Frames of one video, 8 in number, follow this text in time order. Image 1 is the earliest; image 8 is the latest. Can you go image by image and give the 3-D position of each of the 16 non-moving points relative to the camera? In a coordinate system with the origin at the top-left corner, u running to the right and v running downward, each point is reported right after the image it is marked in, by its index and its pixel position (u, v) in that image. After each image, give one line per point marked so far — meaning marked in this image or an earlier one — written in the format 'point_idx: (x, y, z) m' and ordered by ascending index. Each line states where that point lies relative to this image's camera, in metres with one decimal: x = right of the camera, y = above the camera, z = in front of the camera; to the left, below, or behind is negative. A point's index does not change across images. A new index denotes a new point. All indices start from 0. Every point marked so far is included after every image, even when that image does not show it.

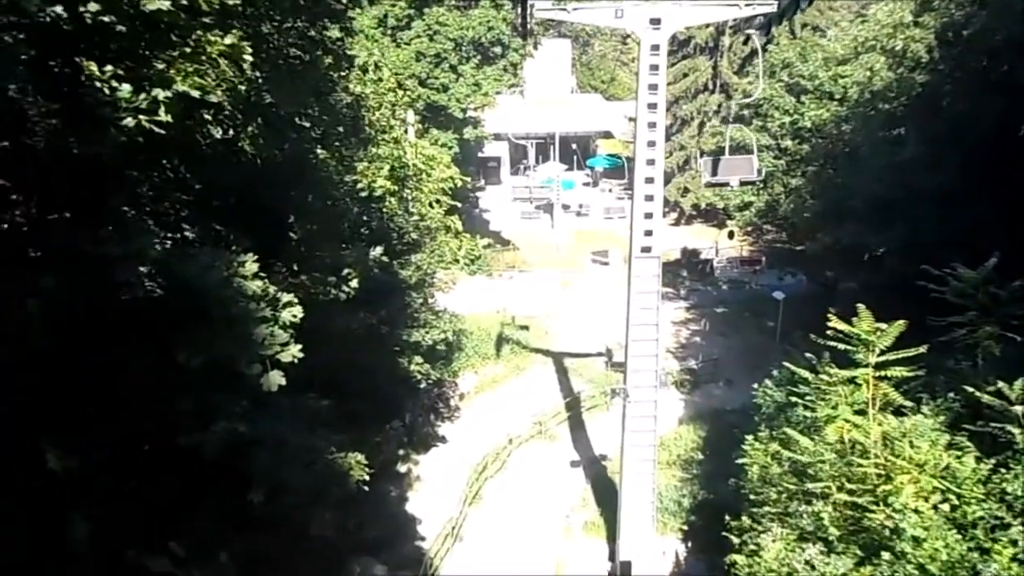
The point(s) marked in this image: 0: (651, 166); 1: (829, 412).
0: (+2.1, +1.8, +11.0) m
1: (+4.1, -1.6, +9.7) m
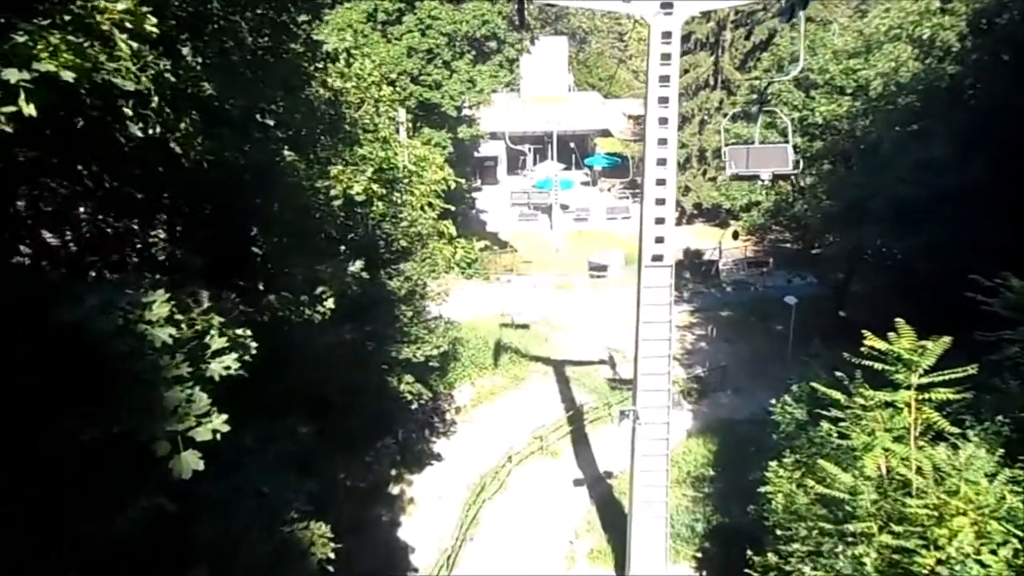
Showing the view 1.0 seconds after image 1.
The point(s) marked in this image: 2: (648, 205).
0: (+2.0, +1.6, +10.0) m
1: (+4.1, -1.8, +8.7) m
2: (+1.8, +1.1, +10.1) m
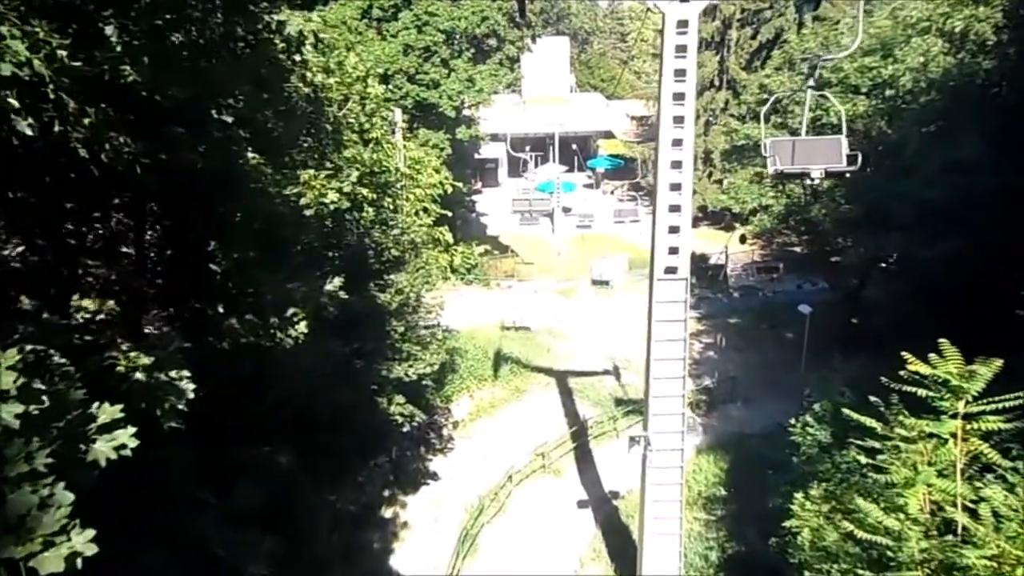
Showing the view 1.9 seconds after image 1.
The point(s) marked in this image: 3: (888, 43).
0: (+2.0, +1.4, +9.1) m
1: (+4.1, -1.9, +7.7) m
2: (+1.8, +0.9, +9.2) m
3: (+10.0, +6.5, +20.0) m
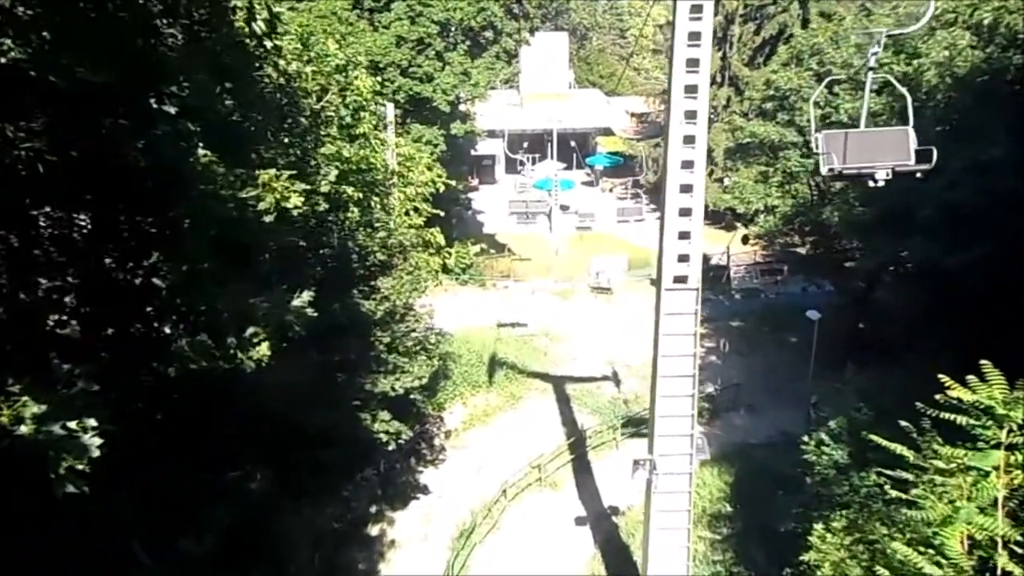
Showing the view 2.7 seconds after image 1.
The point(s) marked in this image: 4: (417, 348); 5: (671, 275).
0: (+2.0, +1.3, +8.3) m
1: (+4.0, -2.1, +7.0) m
2: (+1.8, +0.8, +8.4) m
3: (+9.9, +6.4, +19.2) m
4: (-1.6, -1.0, +12.6) m
5: (+1.8, +0.2, +8.6) m
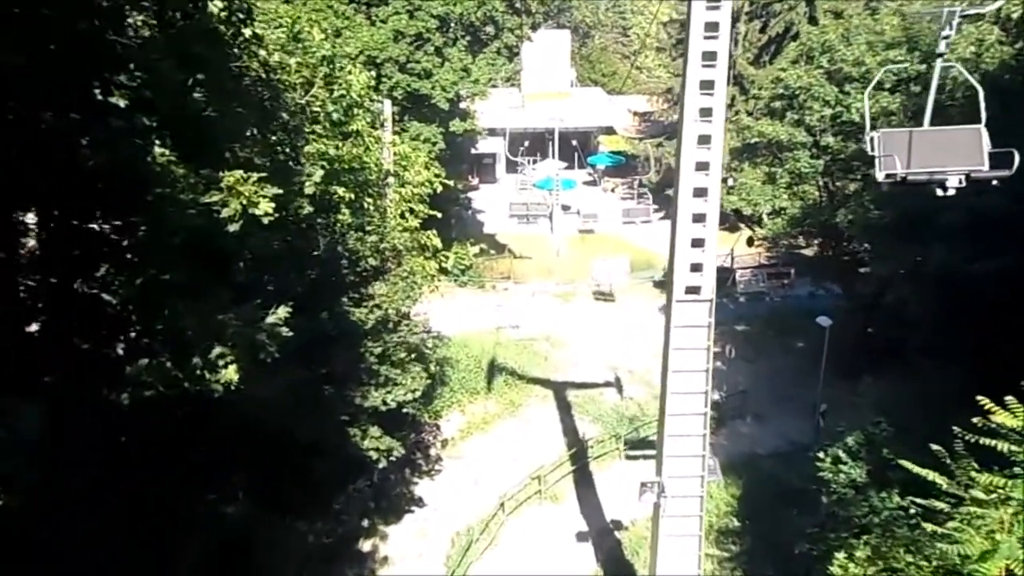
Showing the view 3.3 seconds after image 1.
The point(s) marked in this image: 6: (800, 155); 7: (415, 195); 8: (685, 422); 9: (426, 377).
0: (+2.0, +1.2, +7.7) m
1: (+4.0, -2.2, +6.3) m
2: (+1.8, +0.7, +7.8) m
3: (+10.0, +6.3, +18.6) m
4: (-1.6, -1.1, +12.0) m
5: (+1.8, 0.0, +8.0) m
6: (+7.7, +3.5, +20.0) m
7: (-1.8, +1.8, +14.1) m
8: (+1.9, -1.5, +8.3) m
9: (-1.4, -1.4, +11.9) m
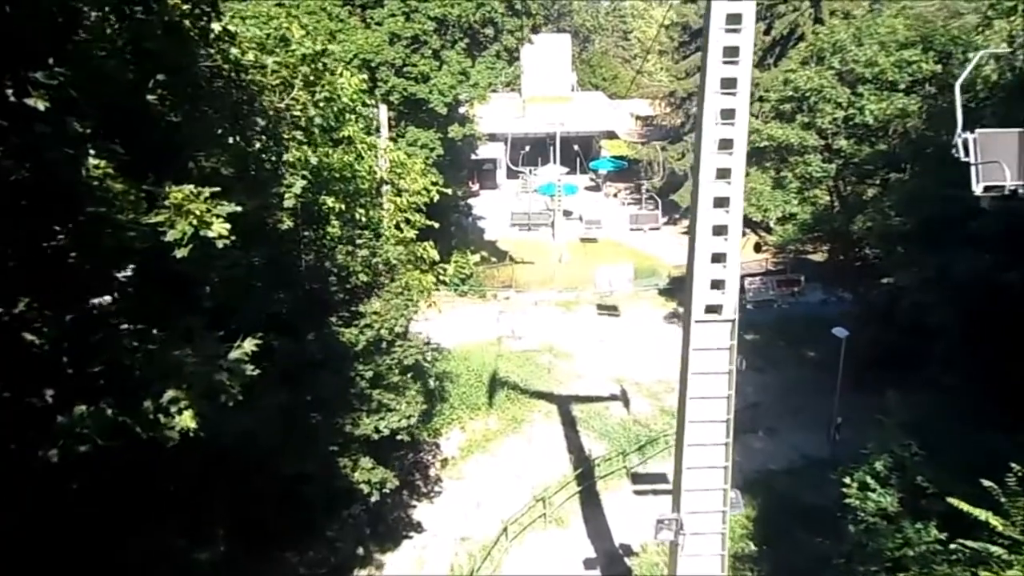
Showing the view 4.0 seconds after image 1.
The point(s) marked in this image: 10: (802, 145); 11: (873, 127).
0: (+2.0, +1.0, +7.0) m
1: (+4.0, -2.4, +5.6) m
2: (+1.8, +0.5, +7.1) m
3: (+10.0, +6.1, +17.9) m
4: (-1.6, -1.3, +11.3) m
5: (+1.8, -0.1, +7.3) m
6: (+7.7, +3.3, +19.3) m
7: (-1.8, +1.5, +13.4) m
8: (+2.0, -1.7, +7.6) m
9: (-1.4, -1.6, +11.2) m
10: (+7.5, +3.7, +19.5) m
11: (+8.8, +4.0, +18.4) m
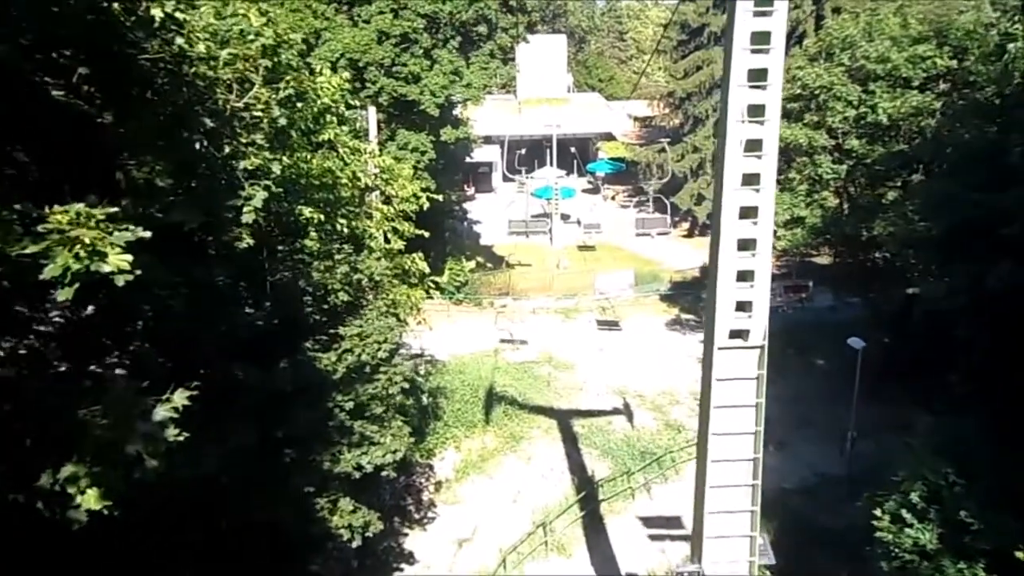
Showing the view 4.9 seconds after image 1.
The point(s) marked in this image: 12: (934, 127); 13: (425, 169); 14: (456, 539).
0: (+1.9, +0.8, +6.1) m
1: (+4.0, -2.5, +4.7) m
2: (+1.8, +0.3, +6.2) m
3: (+9.9, +5.9, +17.0) m
4: (-1.6, -1.6, +10.3) m
5: (+1.8, -0.3, +6.4) m
6: (+7.6, +3.1, +18.4) m
7: (-1.9, +1.3, +12.4) m
8: (+1.9, -1.9, +6.7) m
9: (-1.4, -1.9, +10.2) m
10: (+7.4, +3.5, +18.6) m
11: (+8.7, +3.8, +17.5) m
12: (+9.2, +3.5, +16.3) m
13: (-2.3, +3.2, +19.8) m
14: (-1.0, -4.6, +13.7) m
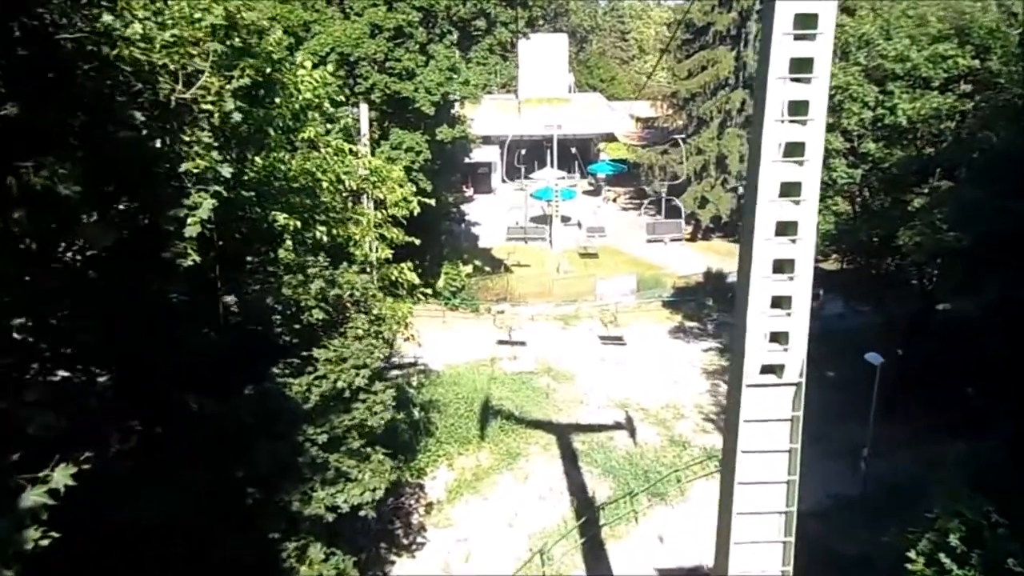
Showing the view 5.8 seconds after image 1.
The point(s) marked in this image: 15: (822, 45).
0: (+1.9, +0.6, +5.2) m
1: (+4.0, -2.7, +3.8) m
2: (+1.7, +0.1, +5.3) m
3: (+9.8, +5.7, +16.1) m
4: (-1.7, -1.7, +9.4) m
5: (+1.8, -0.5, +5.5) m
6: (+7.6, +2.9, +17.5) m
7: (-1.9, +1.1, +11.5) m
8: (+1.9, -2.1, +5.8) m
9: (-1.4, -2.0, +9.3) m
10: (+7.4, +3.3, +17.7) m
11: (+8.7, +3.5, +16.6) m
12: (+9.1, +3.2, +15.4) m
13: (-2.3, +3.0, +18.9) m
14: (-1.1, -4.7, +12.8) m
15: (+2.0, +1.6, +4.9) m
